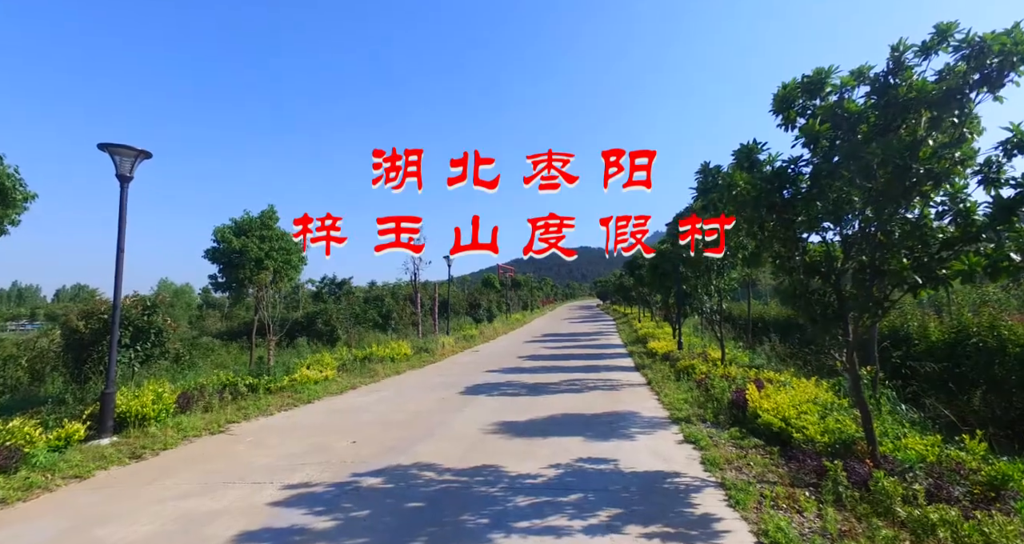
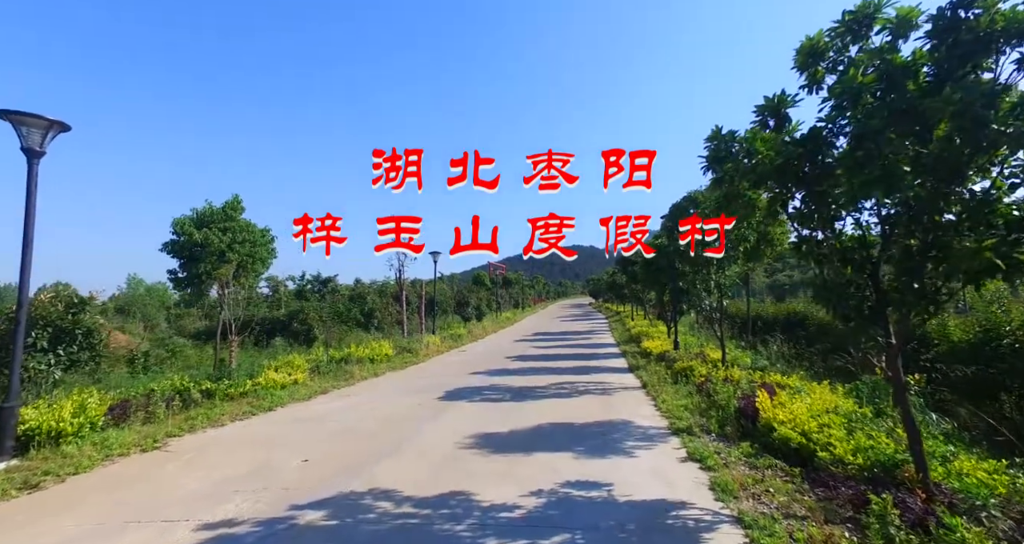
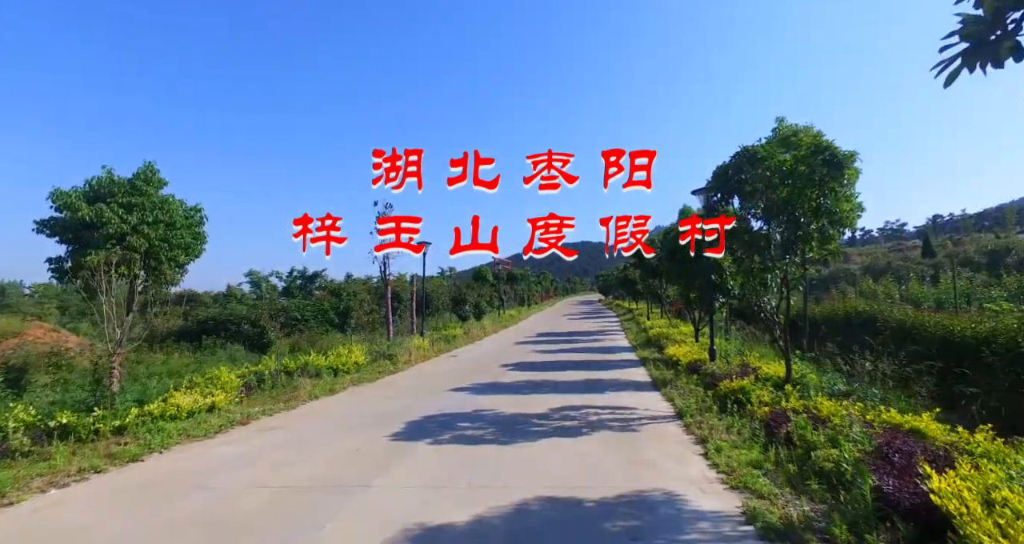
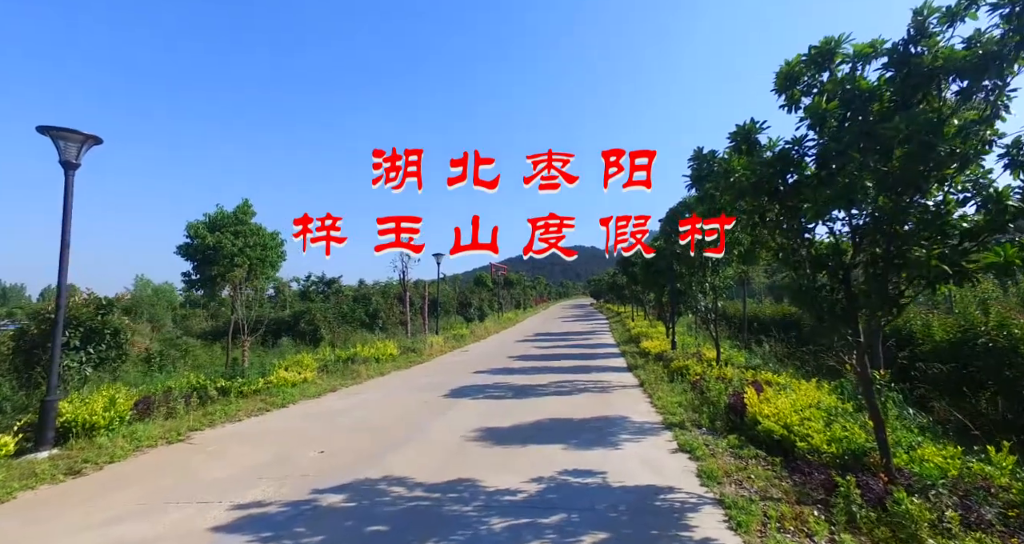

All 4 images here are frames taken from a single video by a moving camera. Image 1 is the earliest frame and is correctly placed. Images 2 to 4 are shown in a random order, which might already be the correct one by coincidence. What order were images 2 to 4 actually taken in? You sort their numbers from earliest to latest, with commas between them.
4, 2, 3
